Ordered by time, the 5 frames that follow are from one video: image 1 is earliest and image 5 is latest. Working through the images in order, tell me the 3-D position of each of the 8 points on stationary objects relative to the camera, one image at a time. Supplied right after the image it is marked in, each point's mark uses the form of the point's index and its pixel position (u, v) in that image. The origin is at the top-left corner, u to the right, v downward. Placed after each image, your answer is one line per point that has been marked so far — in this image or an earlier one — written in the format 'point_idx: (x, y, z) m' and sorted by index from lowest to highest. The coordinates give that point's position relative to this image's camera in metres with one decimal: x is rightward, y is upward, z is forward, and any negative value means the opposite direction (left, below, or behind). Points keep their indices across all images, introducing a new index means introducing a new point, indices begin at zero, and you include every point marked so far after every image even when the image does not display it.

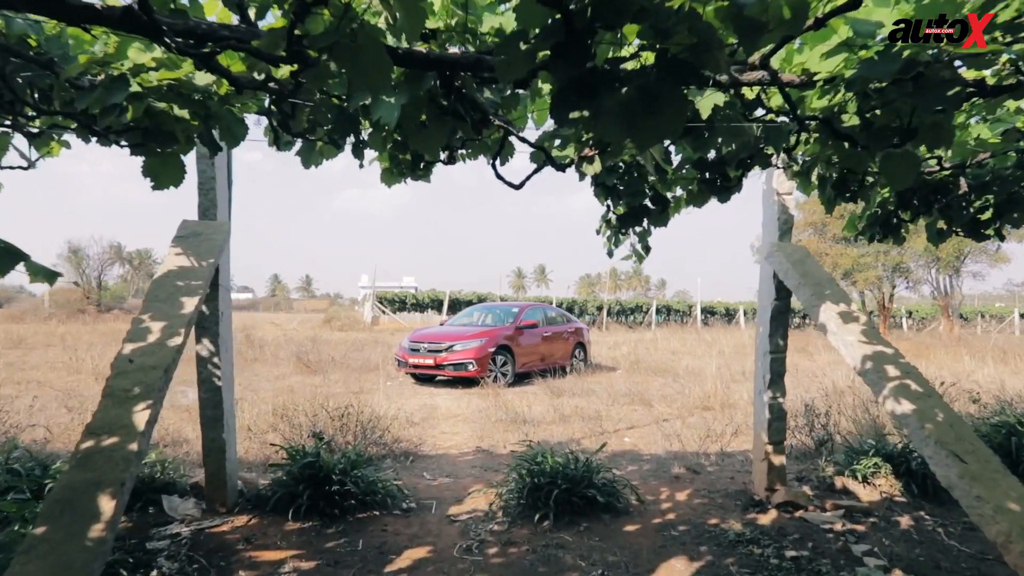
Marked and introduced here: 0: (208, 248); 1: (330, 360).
0: (-1.8, +0.2, +3.8) m
1: (-3.9, -1.5, +13.8) m
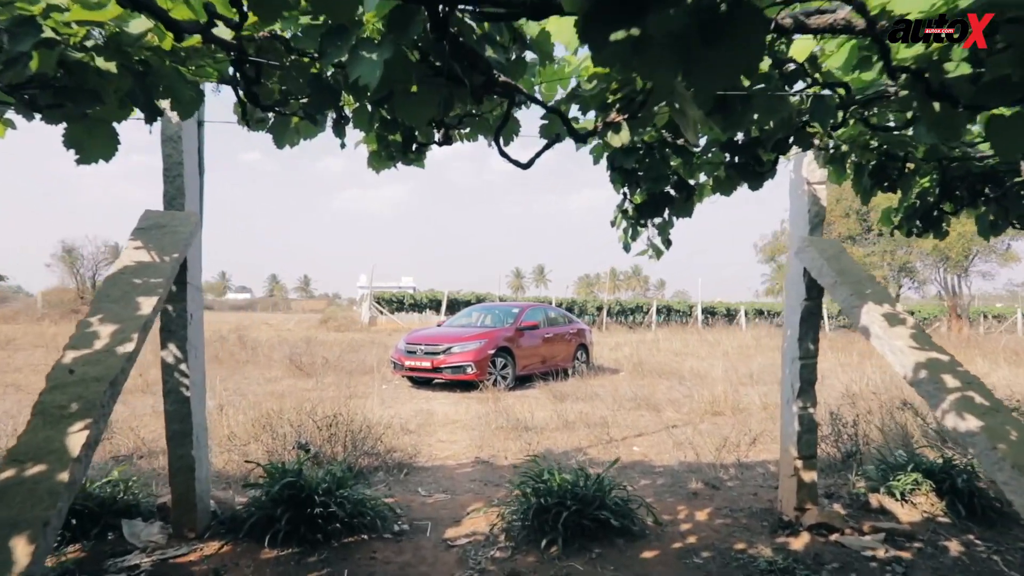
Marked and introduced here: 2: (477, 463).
0: (-1.8, +0.3, +3.4) m
1: (-3.9, -1.5, +13.3) m
2: (-0.3, -1.7, +6.1) m
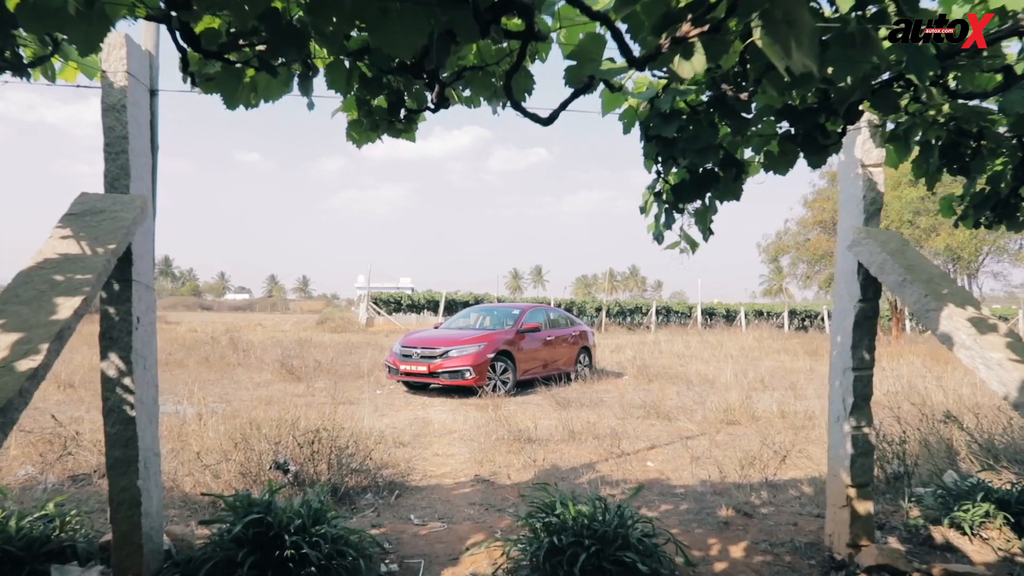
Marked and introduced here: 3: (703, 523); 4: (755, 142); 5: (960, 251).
0: (-1.8, +0.3, +2.8) m
1: (-3.9, -1.5, +12.7) m
2: (-0.3, -1.7, +5.6) m
3: (+1.2, -1.5, +4.0) m
4: (+1.1, +0.6, +2.8) m
5: (+13.7, +1.1, +19.4) m
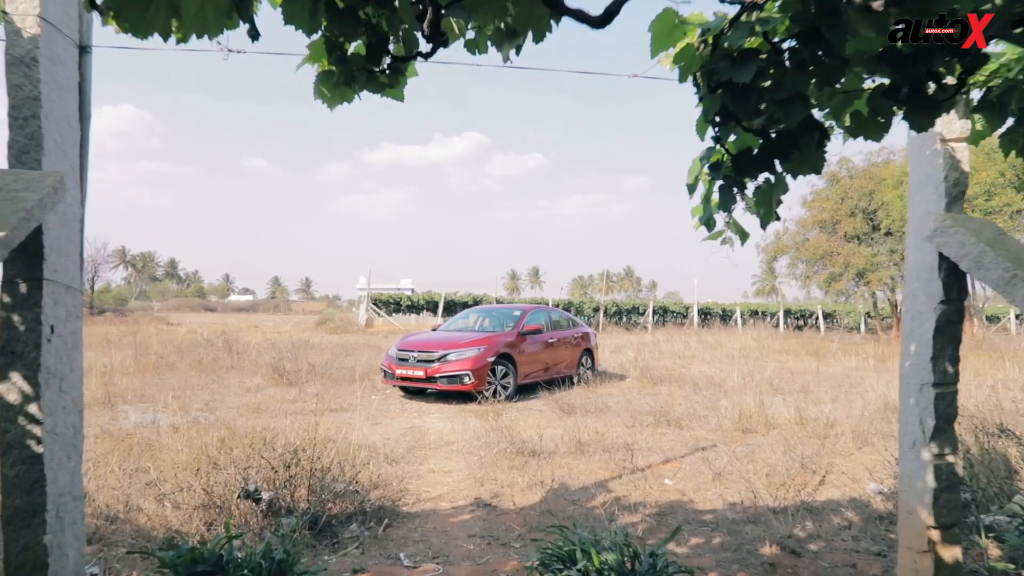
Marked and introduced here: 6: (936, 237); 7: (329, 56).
0: (-1.7, +0.3, +2.2) m
1: (-3.9, -1.5, +12.1) m
2: (-0.3, -1.7, +4.9) m
3: (+1.3, -1.5, +3.4) m
4: (+1.1, +0.6, +2.1) m
5: (+13.7, +1.2, +18.8) m
6: (+1.9, +0.2, +2.9) m
7: (-0.6, +0.8, +2.1) m
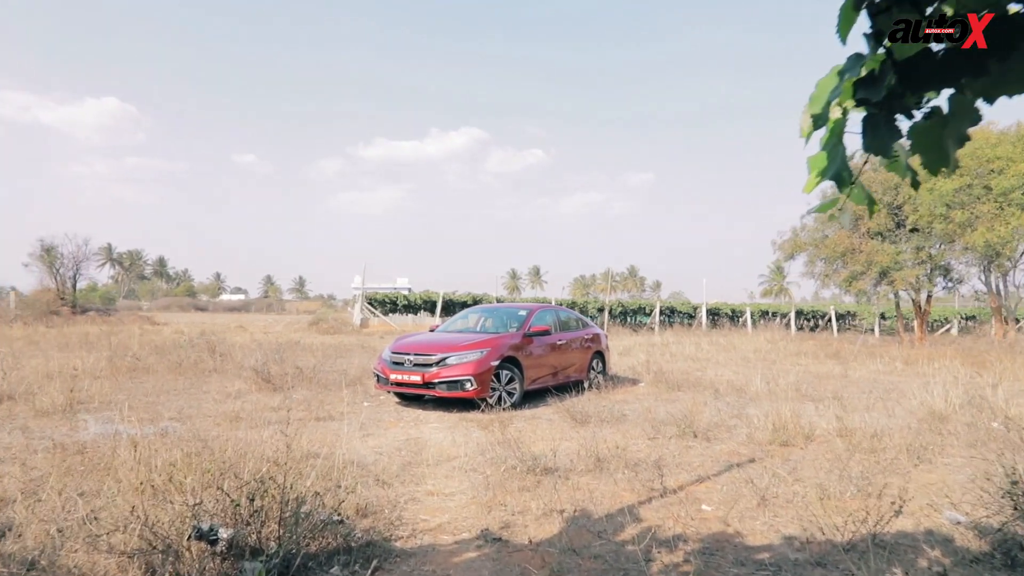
0: (-1.6, +0.3, +1.4) m
1: (-3.8, -1.5, +11.3) m
2: (-0.2, -1.6, +4.1) m
3: (+1.4, -1.4, +2.6) m
4: (+1.2, +0.7, +1.4) m
5: (+13.8, +1.2, +18.0) m
6: (+2.0, +0.3, +2.1) m
7: (-0.5, +0.8, +1.3) m
